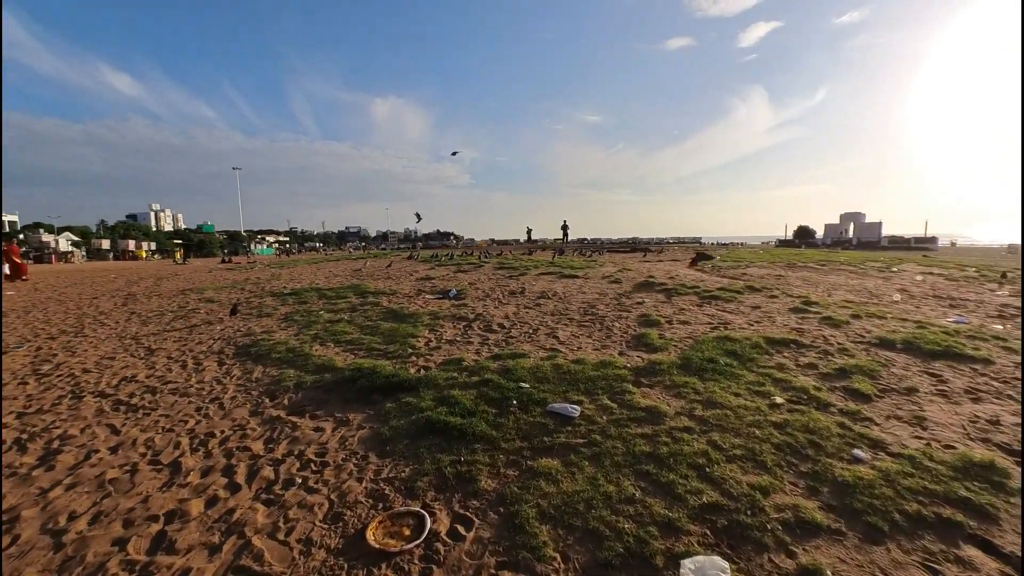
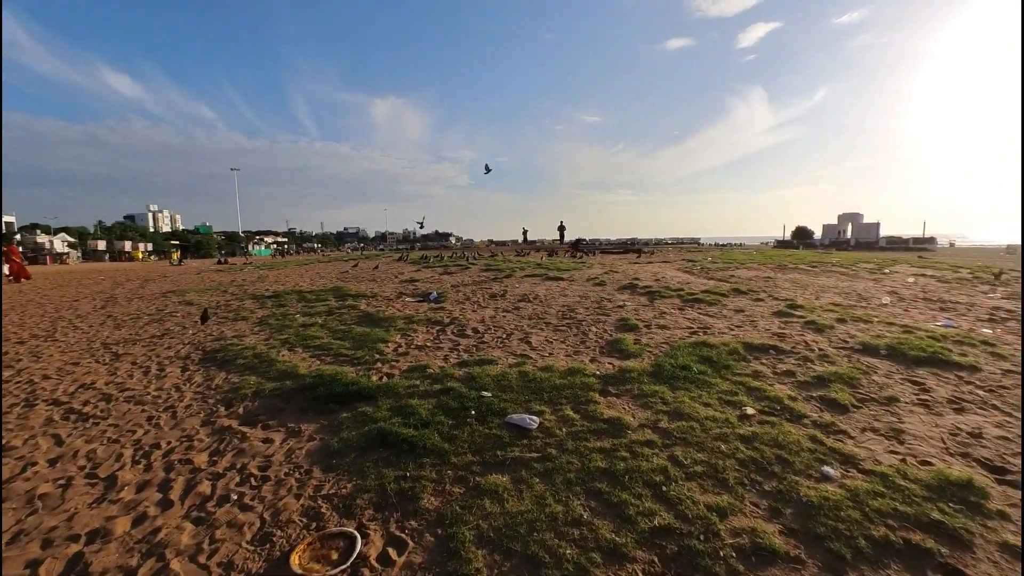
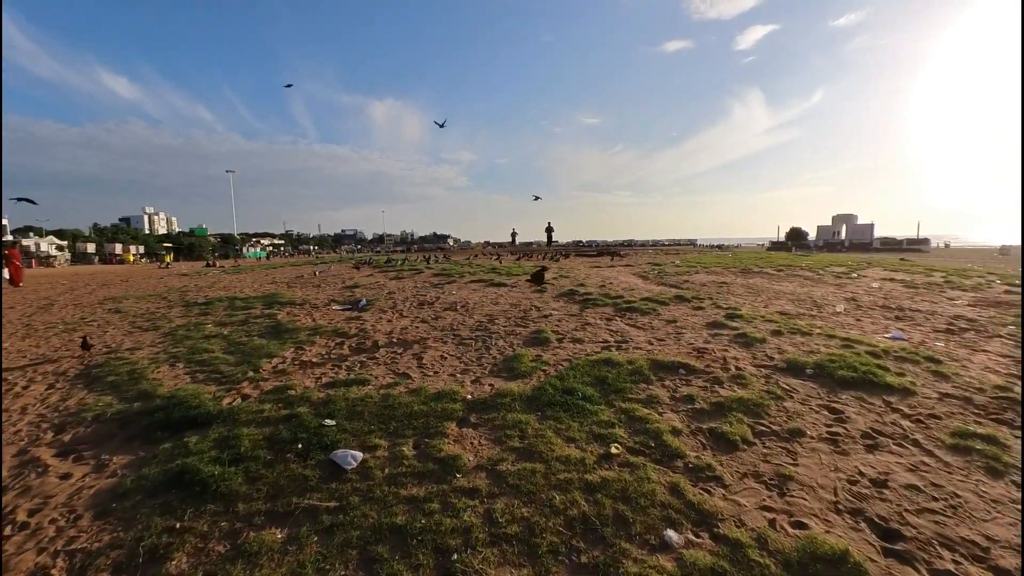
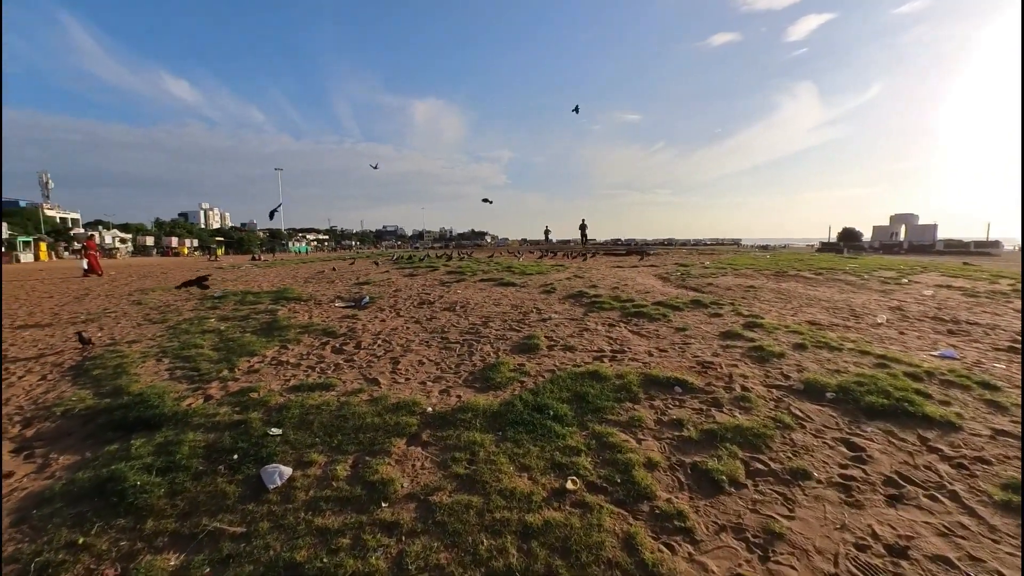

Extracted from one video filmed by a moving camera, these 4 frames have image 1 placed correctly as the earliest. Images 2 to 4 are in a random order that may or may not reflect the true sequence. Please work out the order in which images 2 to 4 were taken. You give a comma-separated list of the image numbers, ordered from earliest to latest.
2, 3, 4
